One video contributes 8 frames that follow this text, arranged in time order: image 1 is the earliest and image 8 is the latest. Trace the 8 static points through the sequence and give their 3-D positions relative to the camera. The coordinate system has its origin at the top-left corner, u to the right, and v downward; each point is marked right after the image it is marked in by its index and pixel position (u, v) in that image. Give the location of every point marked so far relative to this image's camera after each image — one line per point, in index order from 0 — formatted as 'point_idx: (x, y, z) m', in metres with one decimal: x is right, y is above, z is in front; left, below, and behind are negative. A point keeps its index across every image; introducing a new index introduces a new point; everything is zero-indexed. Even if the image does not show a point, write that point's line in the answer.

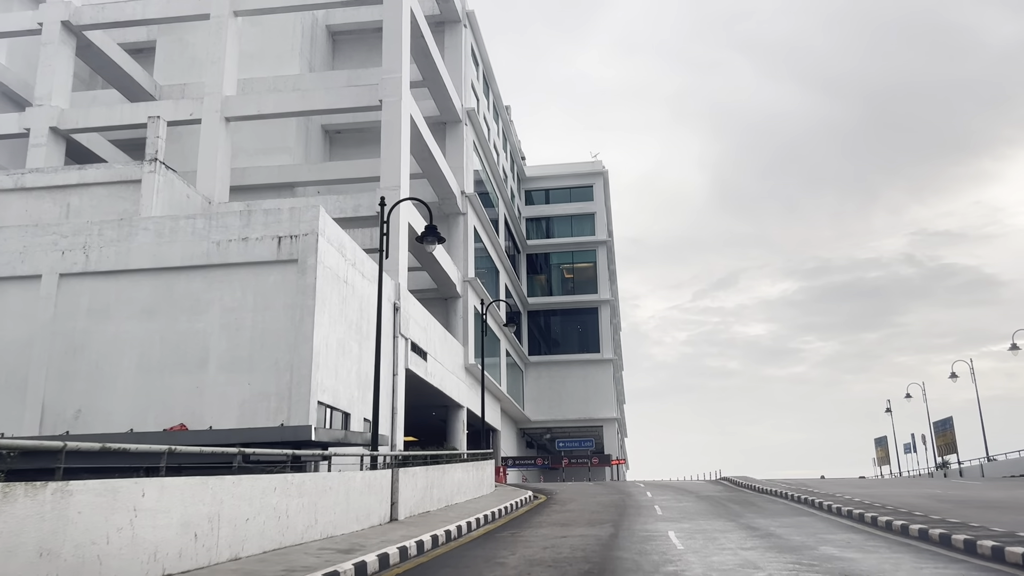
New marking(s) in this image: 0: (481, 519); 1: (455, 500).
0: (-0.6, -4.1, +14.6) m
1: (-1.4, -4.9, +18.6) m
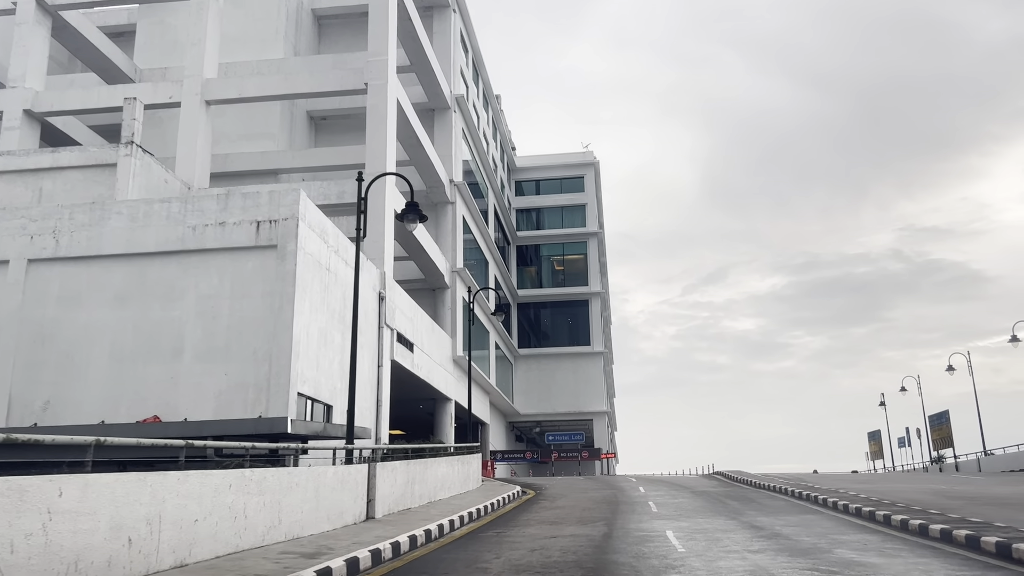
0: (-0.8, -3.8, +13.8) m
1: (-1.7, -4.5, +17.8) m
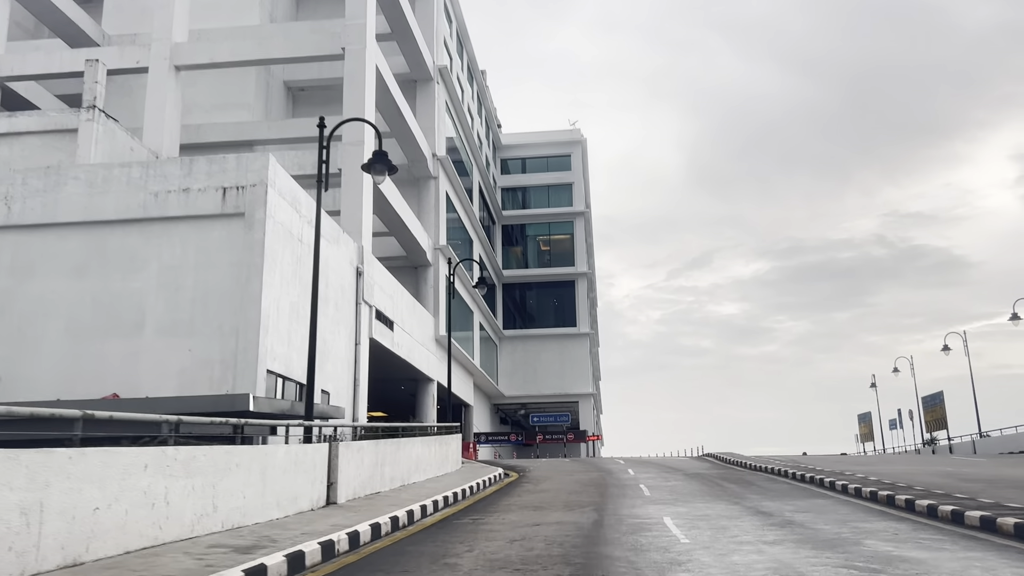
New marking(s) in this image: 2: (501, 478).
0: (-1.1, -3.3, +12.6) m
1: (-2.1, -3.9, +16.7) m
2: (-0.3, -4.3, +18.6) m
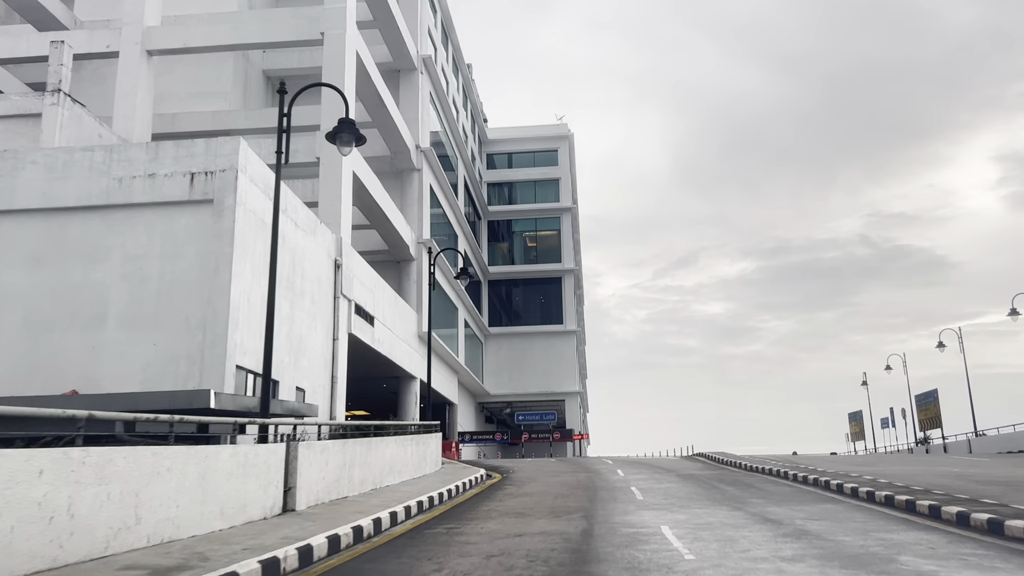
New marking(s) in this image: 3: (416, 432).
0: (-1.4, -3.1, +11.6) m
1: (-2.4, -3.7, +15.6) m
2: (-0.6, -4.1, +17.6) m
3: (-2.3, -3.4, +19.2) m
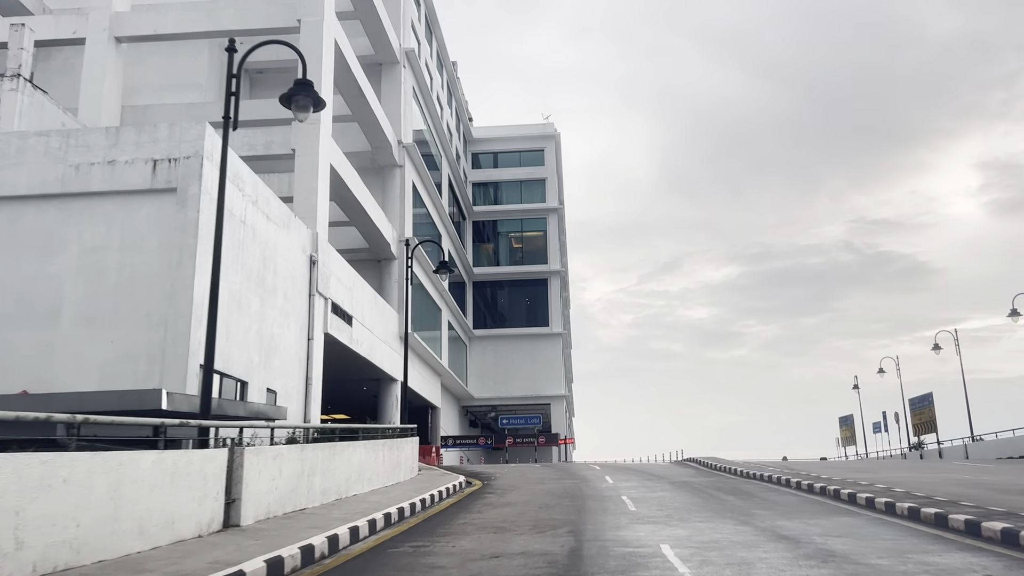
0: (-1.7, -2.9, +10.4) m
1: (-2.7, -3.6, +14.5) m
2: (-1.0, -4.0, +16.5) m
3: (-2.7, -3.3, +18.0) m
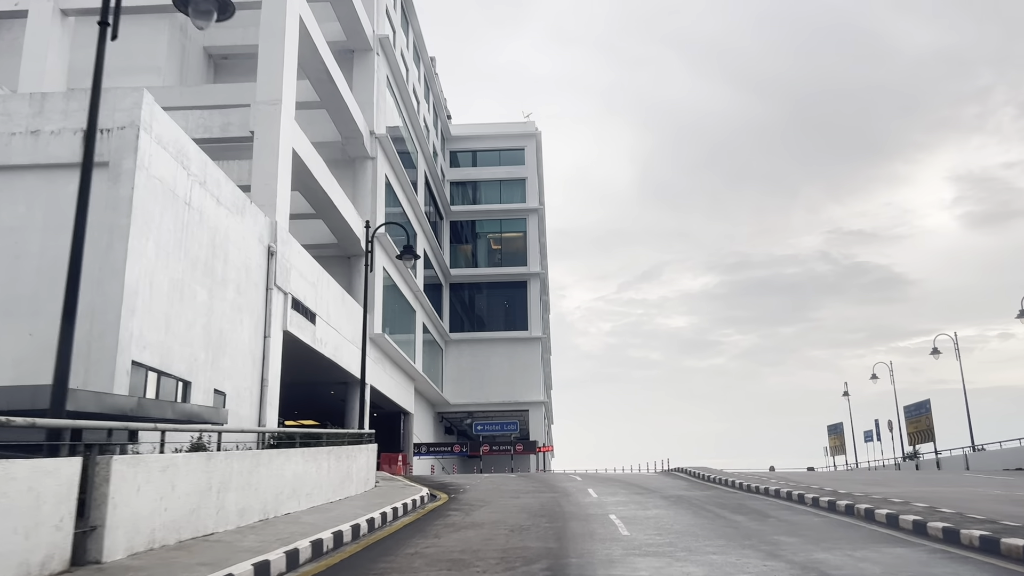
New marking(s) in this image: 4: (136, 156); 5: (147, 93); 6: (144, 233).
0: (-2.0, -2.6, +8.4) m
1: (-3.2, -3.3, +12.4) m
2: (-1.5, -3.7, +14.5) m
3: (-3.2, -3.0, +16.0) m
4: (-7.6, +2.7, +16.6) m
5: (-7.5, +4.0, +16.9) m
6: (-7.5, +1.1, +16.7) m
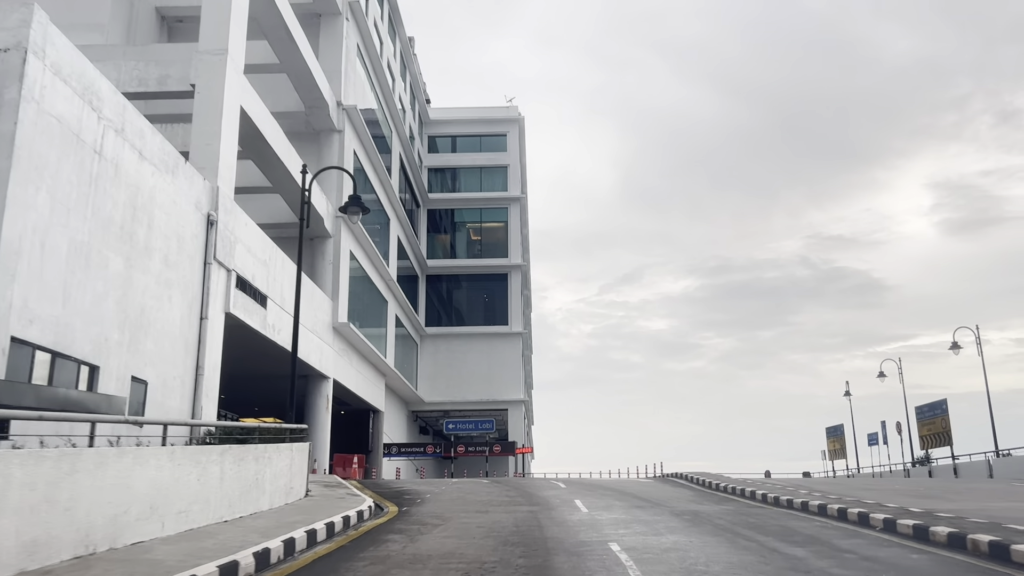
0: (-2.3, -2.0, +5.4) m
1: (-3.6, -2.7, +9.4) m
2: (-2.0, -3.2, +11.5) m
3: (-3.7, -2.4, +12.9) m
4: (-8.0, +3.3, +13.4) m
5: (-7.9, +4.7, +13.7) m
6: (-7.9, +1.8, +13.5) m
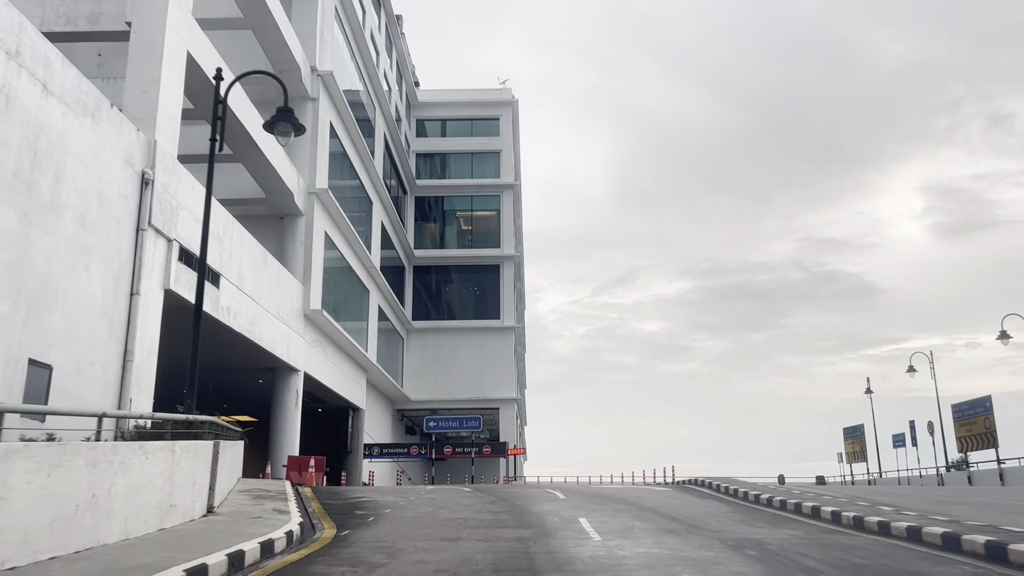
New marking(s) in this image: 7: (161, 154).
0: (-2.4, -1.4, +2.3) m
1: (-3.7, -2.1, +6.2) m
2: (-2.1, -2.5, +8.3) m
3: (-3.9, -1.8, +9.8) m
4: (-8.2, +3.9, +10.2) m
5: (-8.1, +5.3, +10.5) m
6: (-8.1, +2.4, +10.3) m
7: (-7.8, +3.0, +18.3) m
